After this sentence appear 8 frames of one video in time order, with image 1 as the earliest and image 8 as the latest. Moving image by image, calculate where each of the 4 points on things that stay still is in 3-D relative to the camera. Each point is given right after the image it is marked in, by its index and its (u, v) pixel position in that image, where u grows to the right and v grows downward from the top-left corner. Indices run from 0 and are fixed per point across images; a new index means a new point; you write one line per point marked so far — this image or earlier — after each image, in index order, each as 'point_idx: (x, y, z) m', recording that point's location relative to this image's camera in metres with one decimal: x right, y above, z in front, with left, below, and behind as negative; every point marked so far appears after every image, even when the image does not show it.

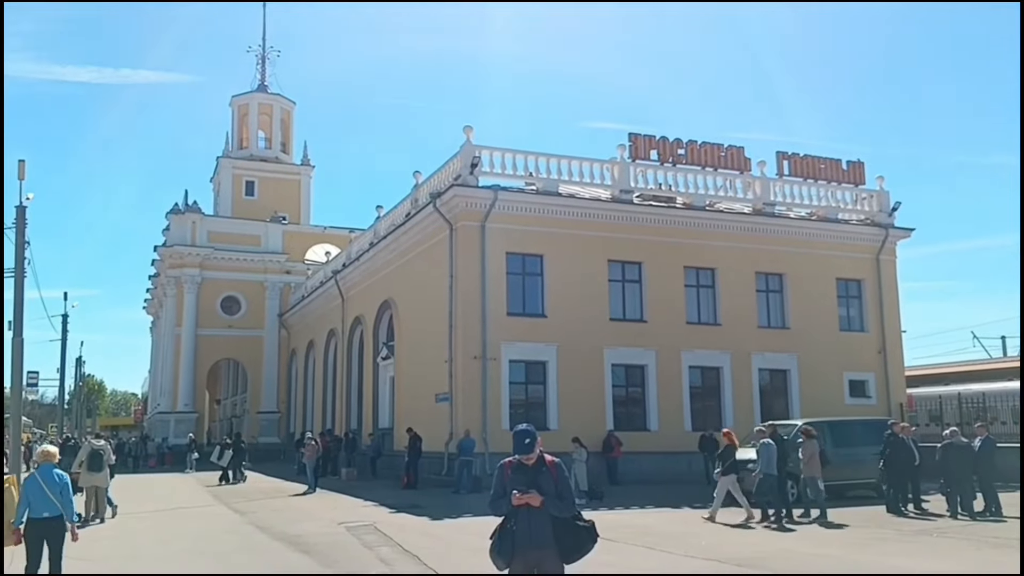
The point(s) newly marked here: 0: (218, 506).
0: (-5.8, -4.3, +18.6) m
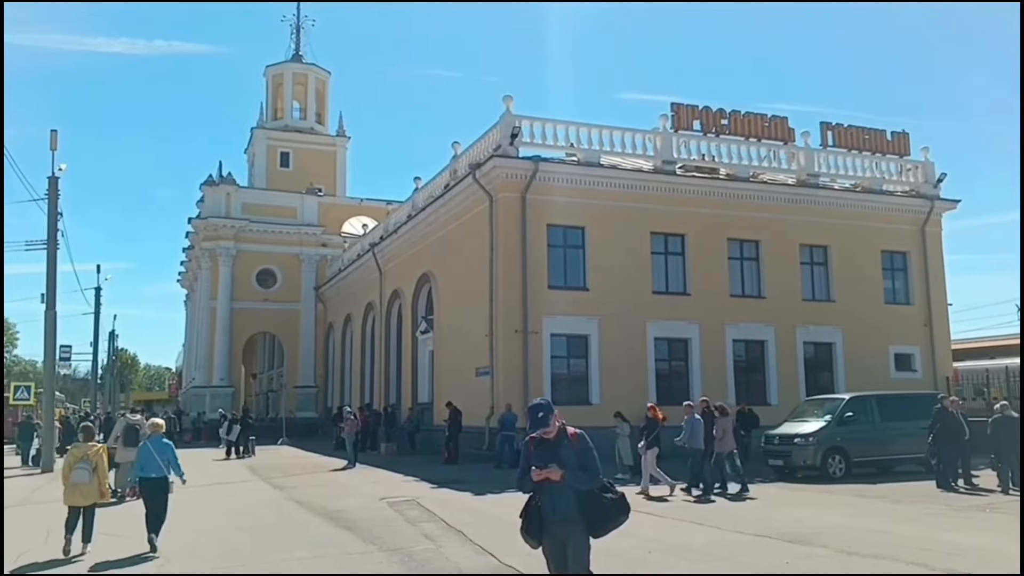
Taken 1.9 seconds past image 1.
0: (-5.0, -3.8, +18.7) m
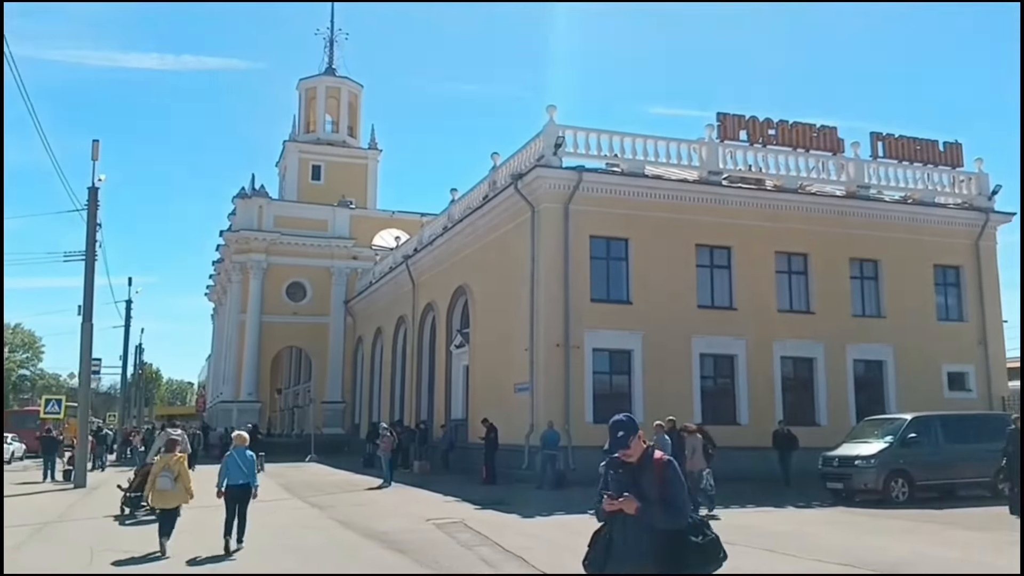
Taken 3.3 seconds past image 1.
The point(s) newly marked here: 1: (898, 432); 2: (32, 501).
0: (-4.1, -4.0, +18.0) m
1: (+7.0, -2.6, +16.9) m
2: (-9.7, -4.3, +19.3) m
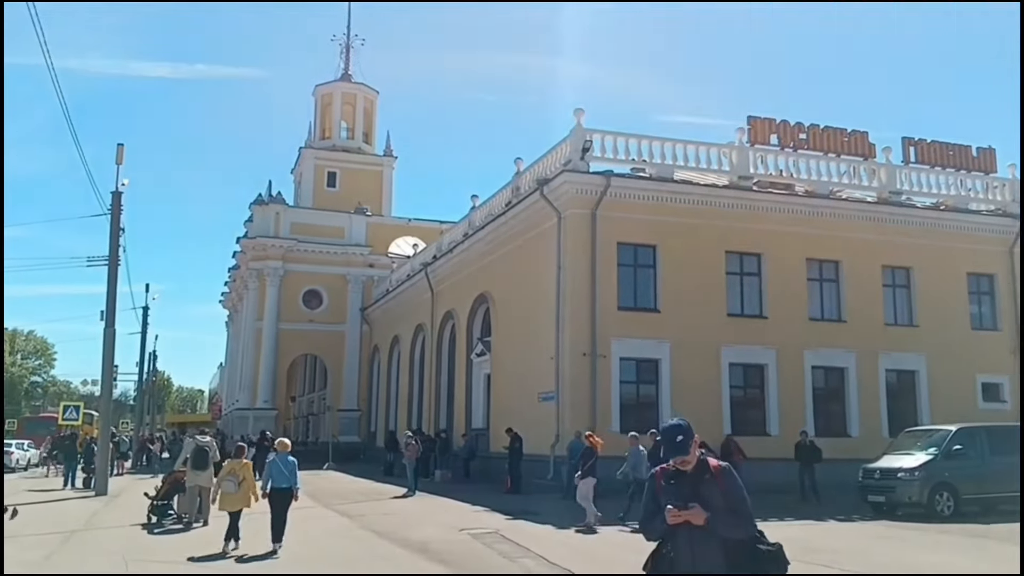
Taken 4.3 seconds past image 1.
0: (-3.6, -4.1, +17.5) m
1: (+7.5, -2.7, +16.3) m
2: (-9.1, -4.4, +18.8) m
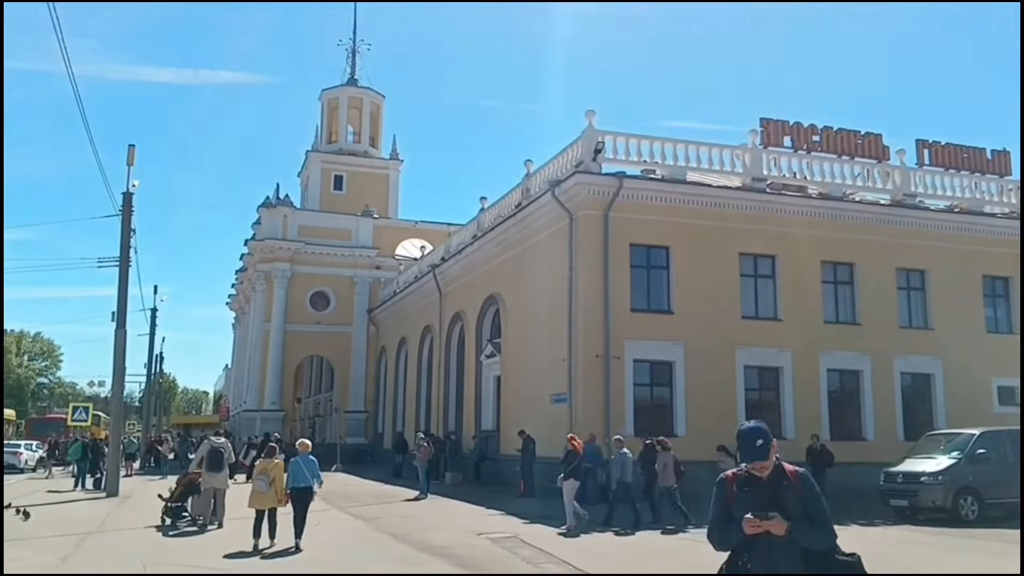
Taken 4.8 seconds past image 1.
0: (-3.3, -4.1, +17.3) m
1: (+7.8, -2.7, +16.1) m
2: (-8.9, -4.4, +18.6) m
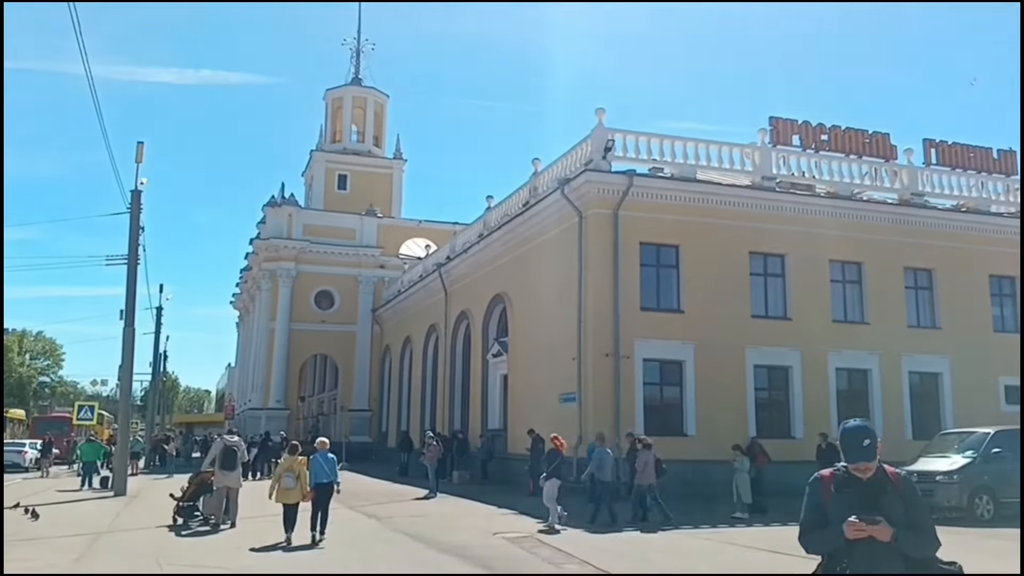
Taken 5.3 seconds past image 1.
0: (-3.1, -4.1, +17.3) m
1: (+8.0, -2.7, +16.1) m
2: (-8.7, -4.4, +18.6) m
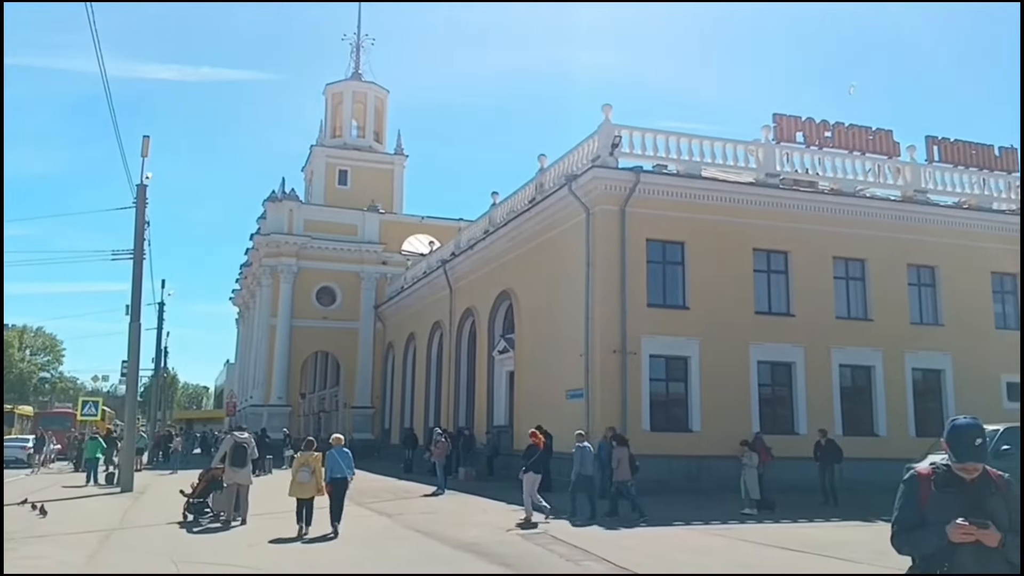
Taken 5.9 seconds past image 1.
0: (-2.9, -4.0, +17.4) m
1: (+8.2, -2.7, +16.3) m
2: (-8.5, -4.3, +18.6) m
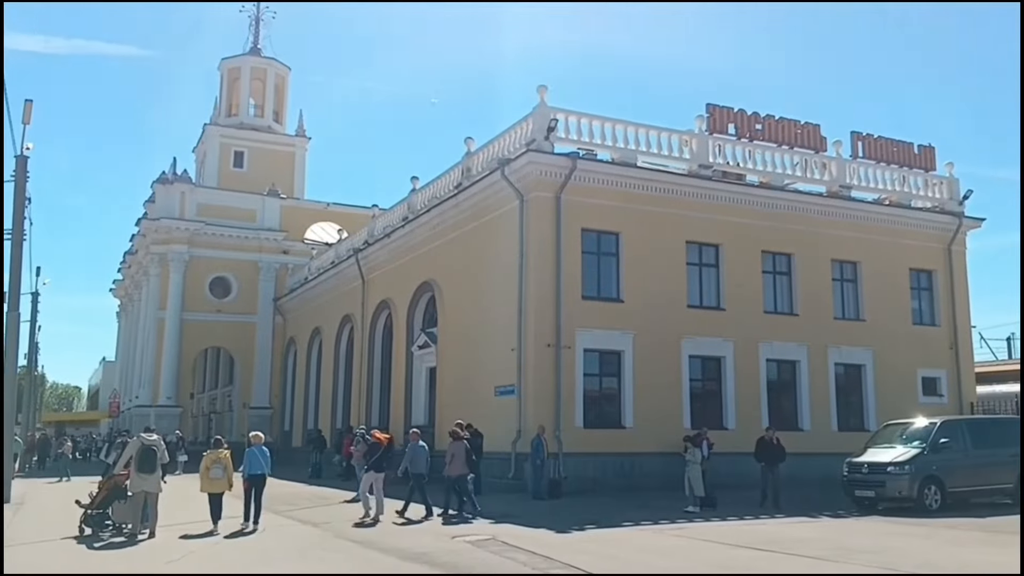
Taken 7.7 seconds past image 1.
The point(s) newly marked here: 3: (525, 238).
0: (-4.0, -3.8, +15.9) m
1: (+7.1, -2.6, +16.1) m
2: (-9.7, -4.0, +16.4) m
3: (+0.3, +1.0, +19.5) m
